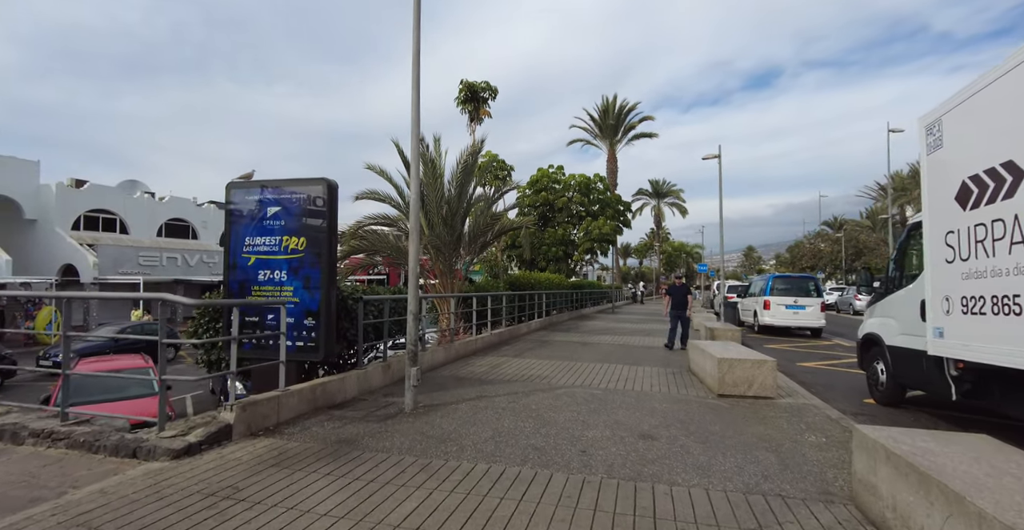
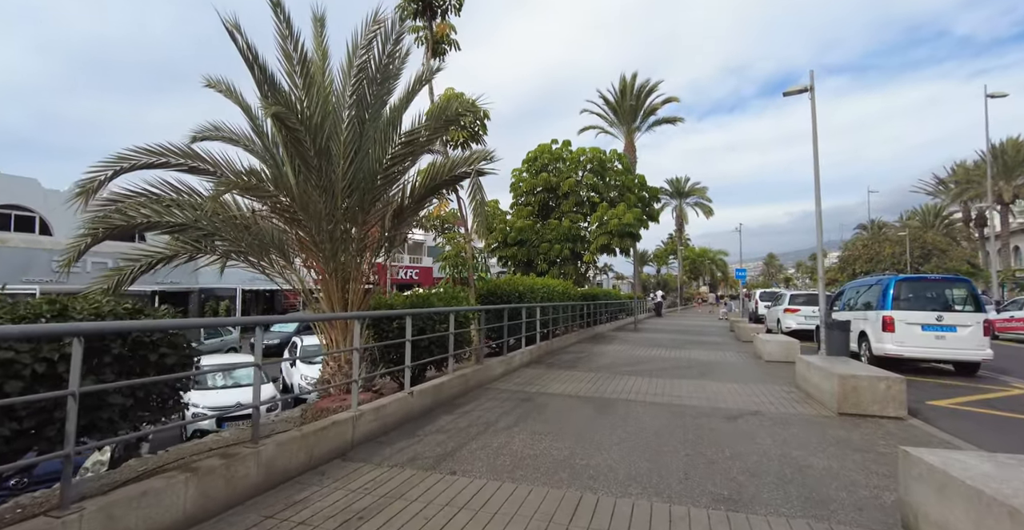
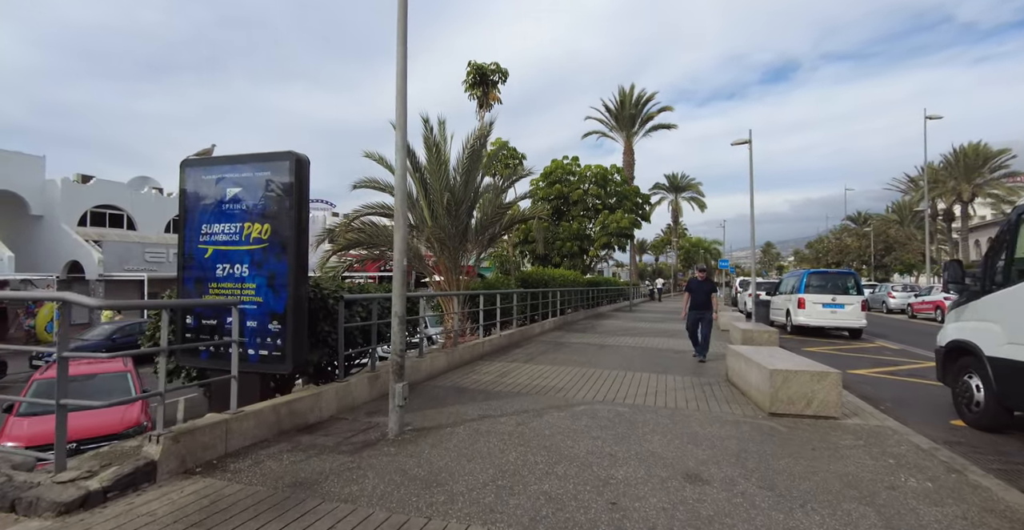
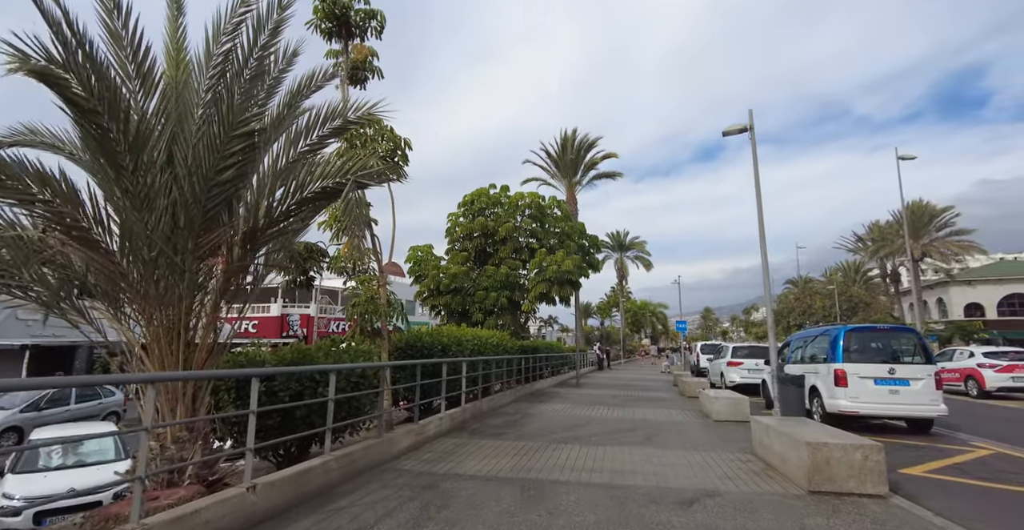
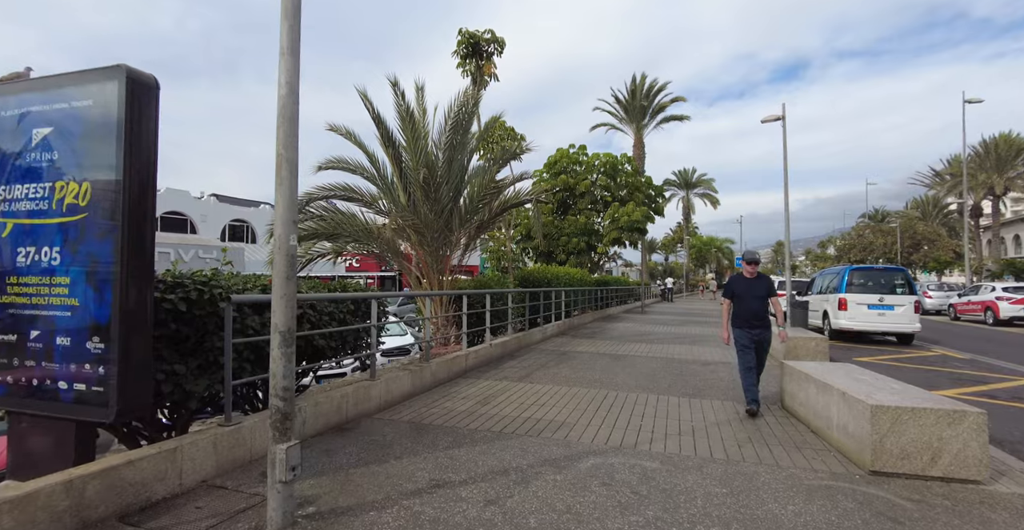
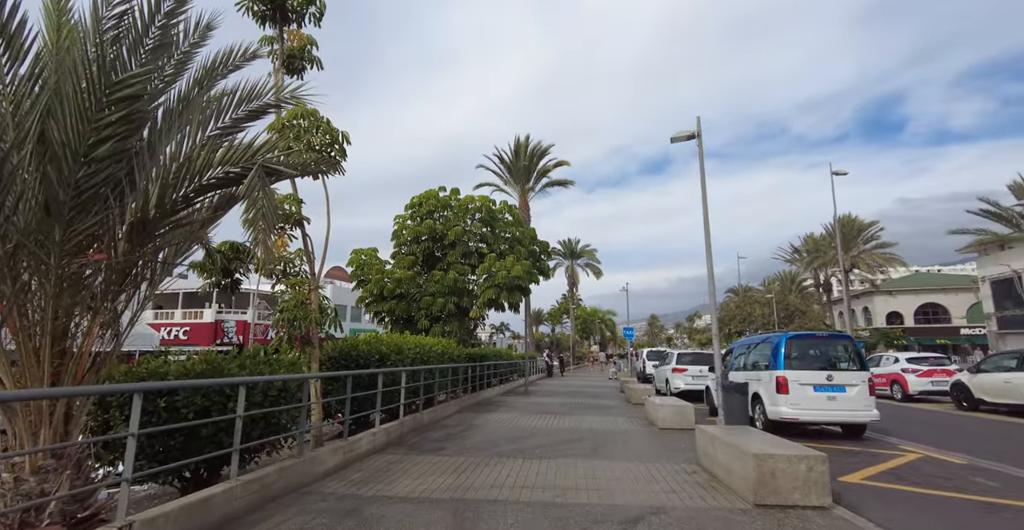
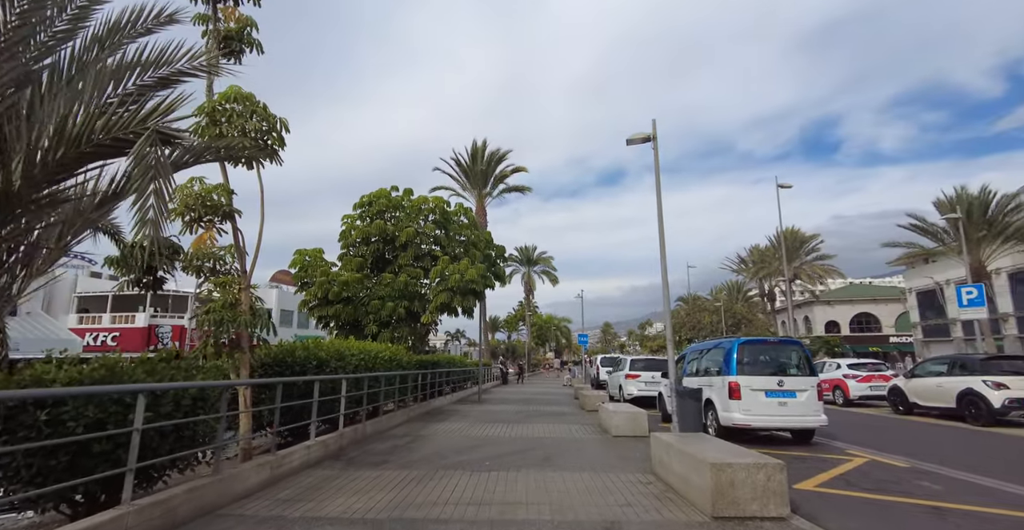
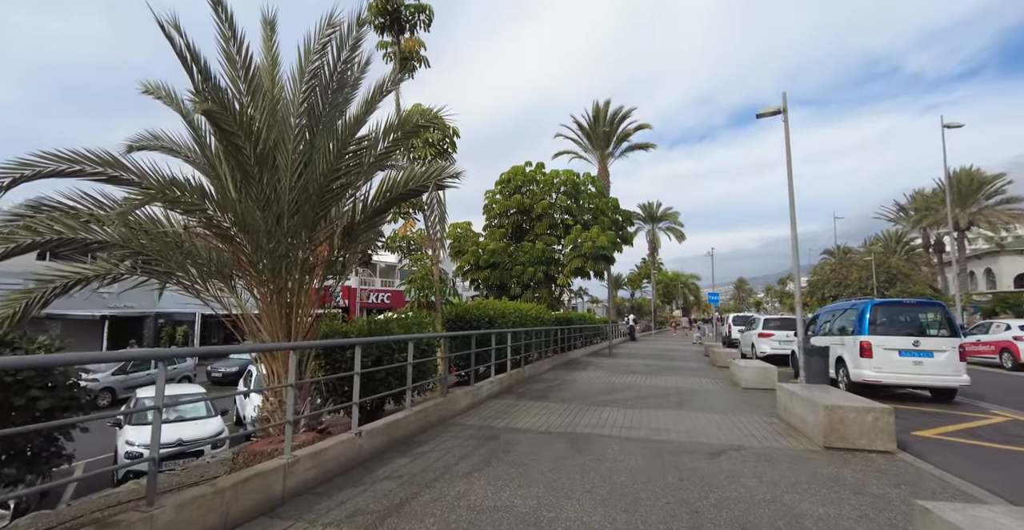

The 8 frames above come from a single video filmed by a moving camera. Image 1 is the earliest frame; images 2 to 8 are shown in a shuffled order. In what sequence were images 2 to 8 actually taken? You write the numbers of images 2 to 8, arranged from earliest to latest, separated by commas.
3, 5, 2, 8, 4, 6, 7
